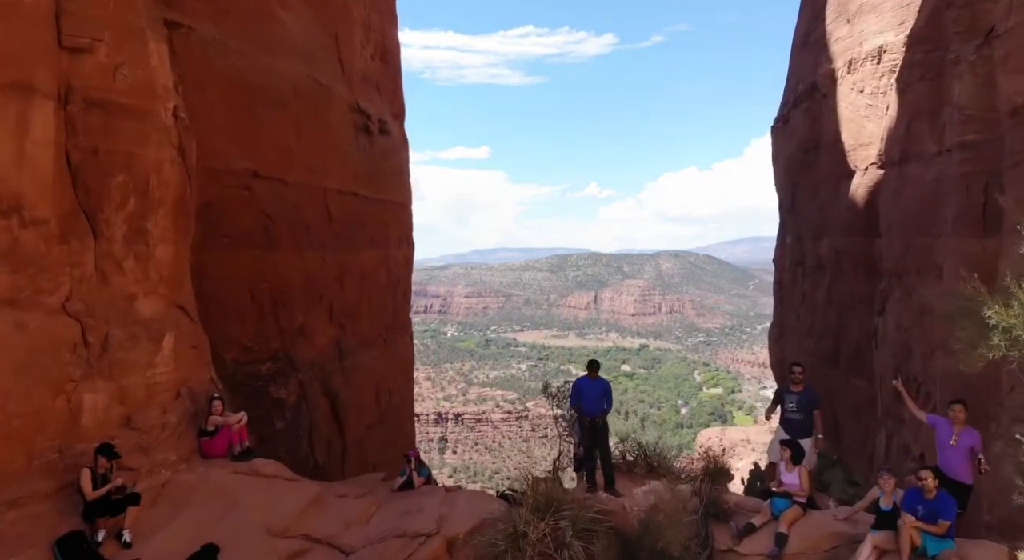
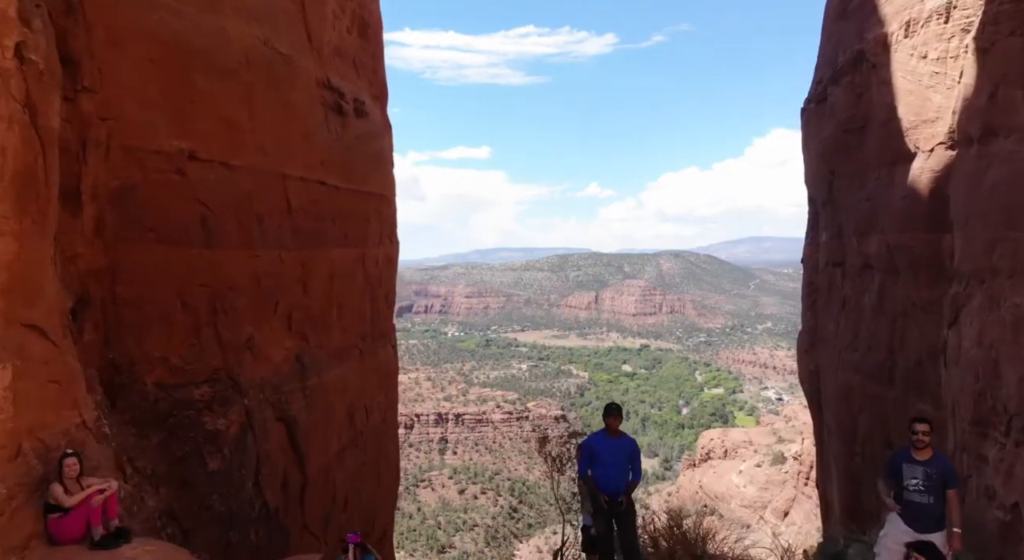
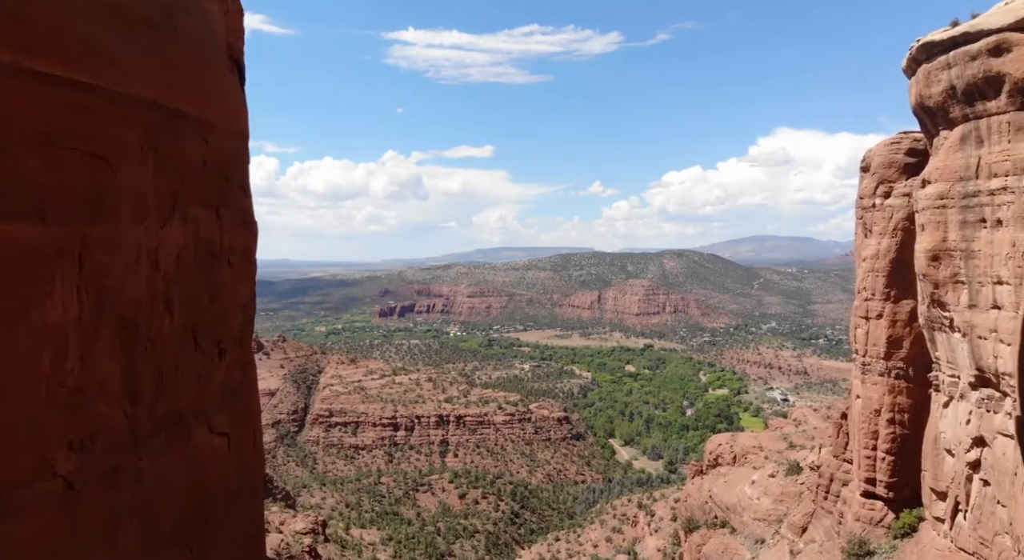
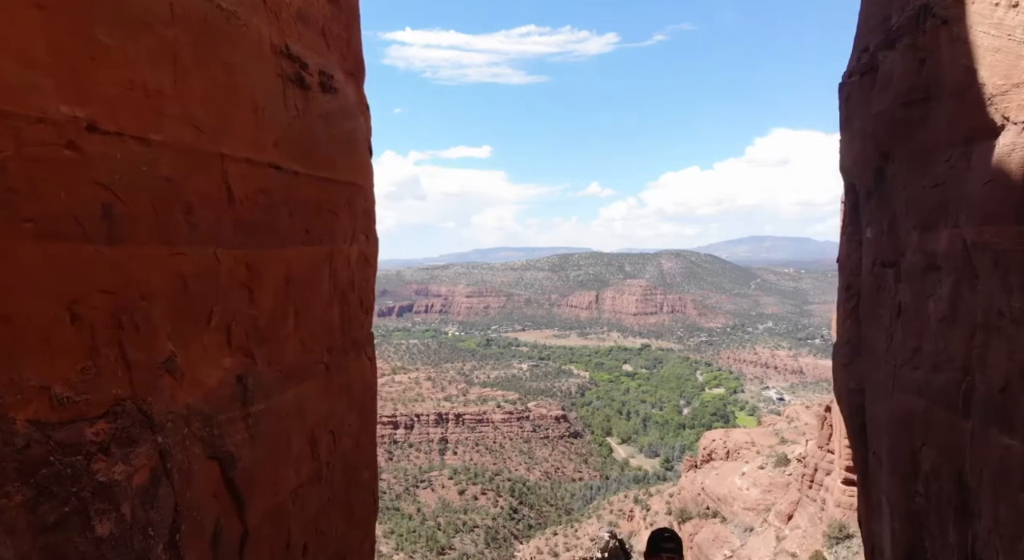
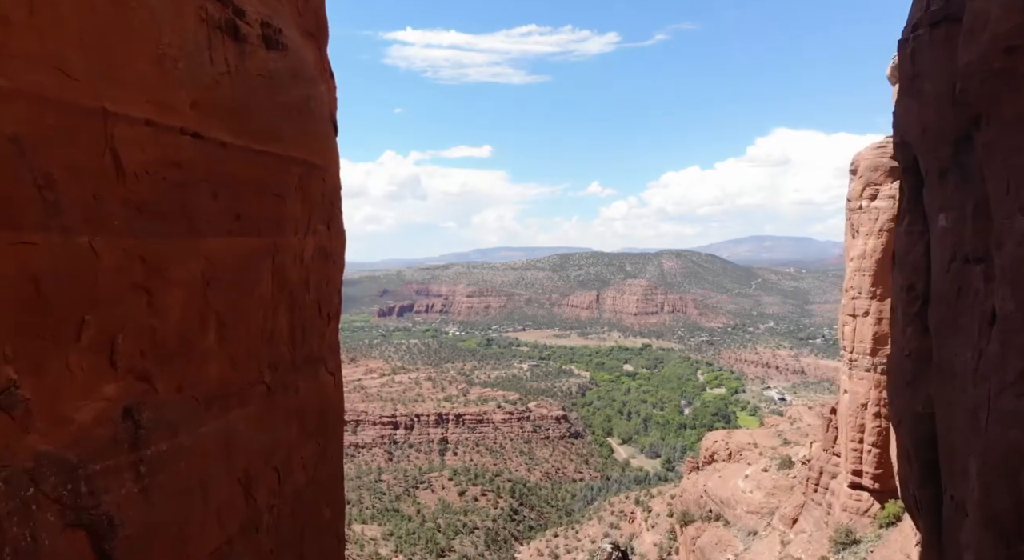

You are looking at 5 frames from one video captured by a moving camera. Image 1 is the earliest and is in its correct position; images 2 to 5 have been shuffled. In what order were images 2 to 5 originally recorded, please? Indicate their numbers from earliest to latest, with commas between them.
2, 4, 5, 3
